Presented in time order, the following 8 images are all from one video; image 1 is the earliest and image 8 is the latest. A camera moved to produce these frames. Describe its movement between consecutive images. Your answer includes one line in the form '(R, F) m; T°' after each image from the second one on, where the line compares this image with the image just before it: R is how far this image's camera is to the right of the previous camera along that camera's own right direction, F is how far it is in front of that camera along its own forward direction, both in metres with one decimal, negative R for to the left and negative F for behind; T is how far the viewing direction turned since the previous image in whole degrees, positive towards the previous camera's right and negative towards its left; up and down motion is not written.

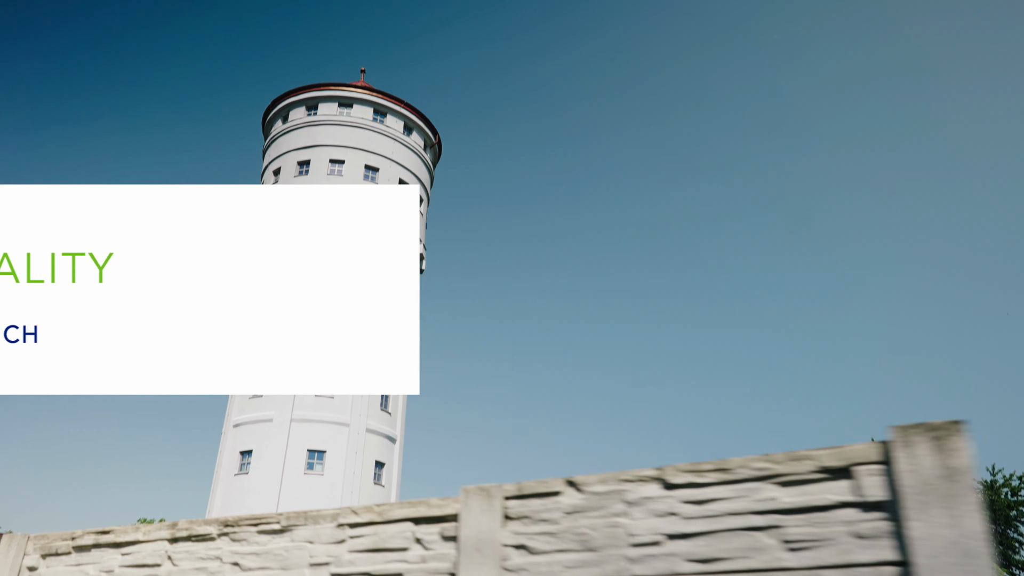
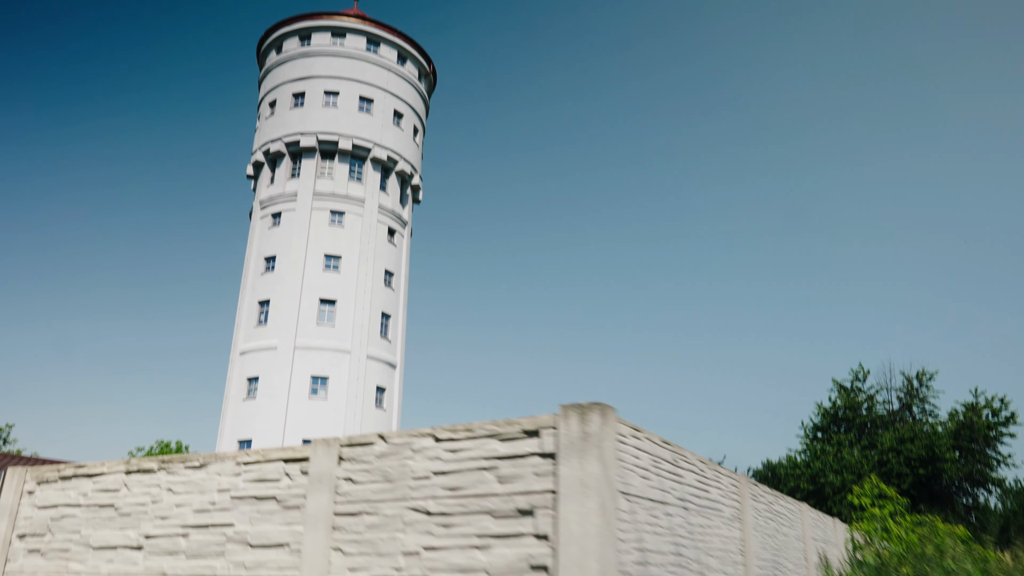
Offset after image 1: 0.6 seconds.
(+1.0, -1.0) m; -1°
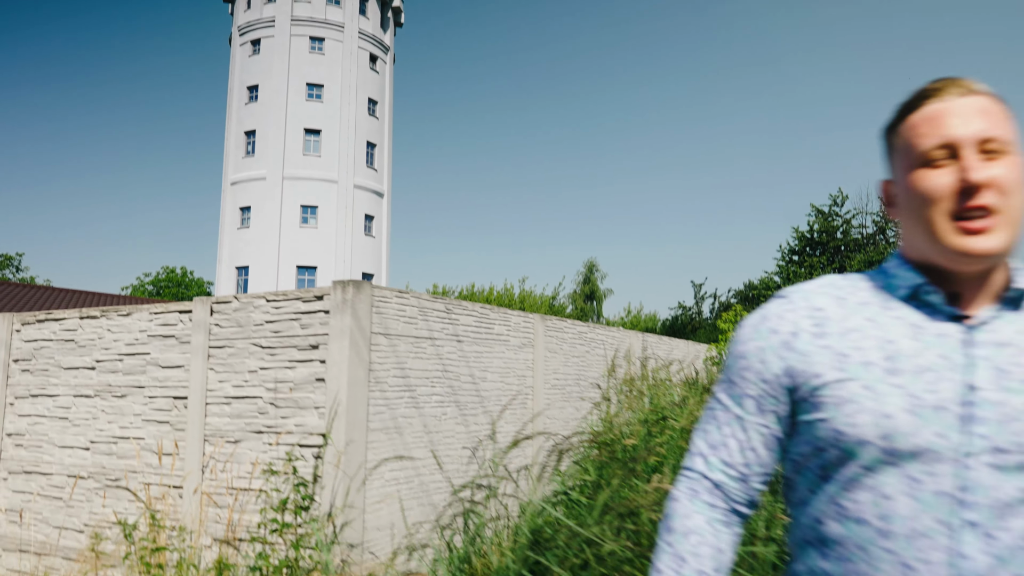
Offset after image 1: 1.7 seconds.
(+1.6, -1.5) m; 0°
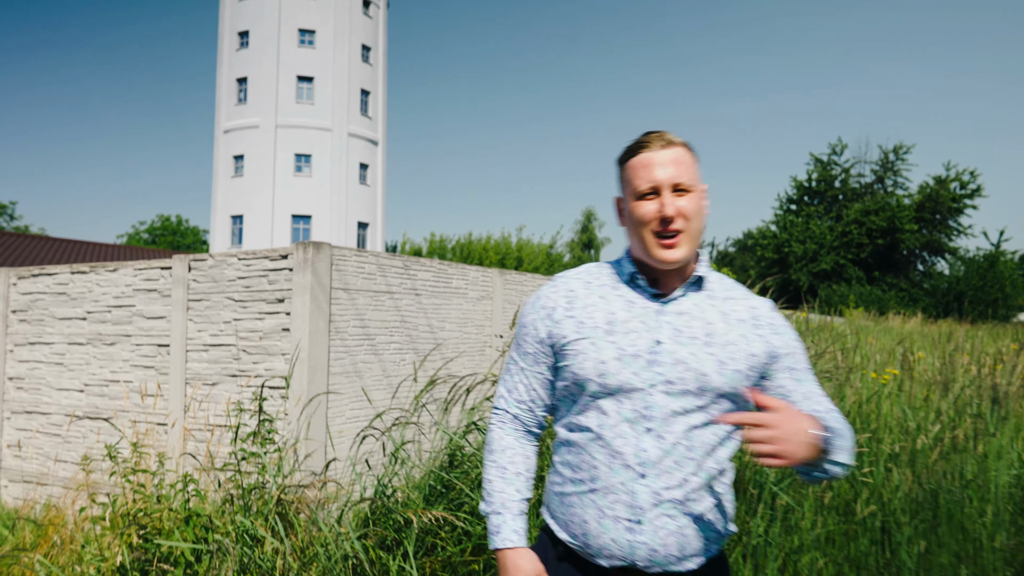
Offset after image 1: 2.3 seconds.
(+0.4, -0.5) m; 0°
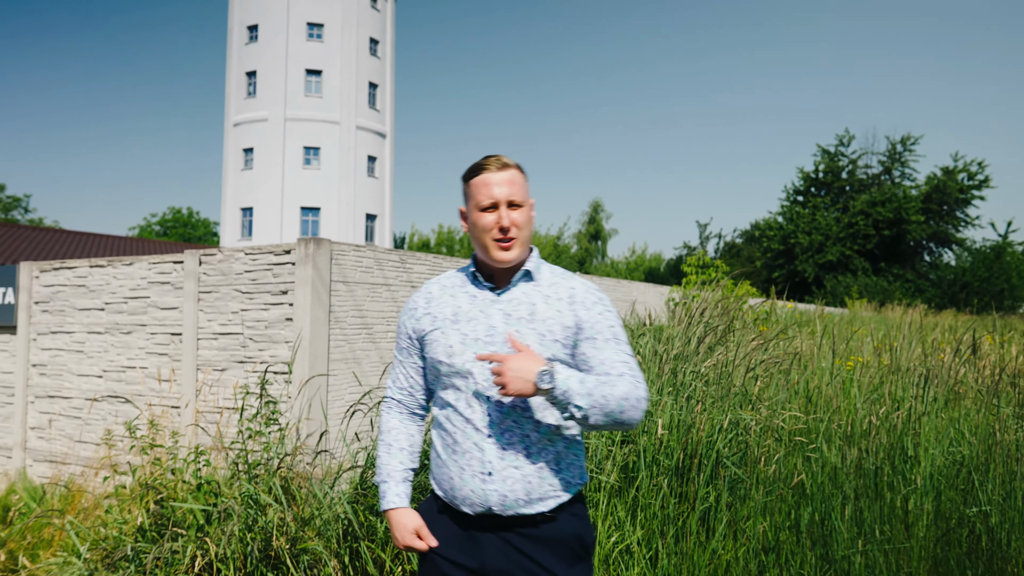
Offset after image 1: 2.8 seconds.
(+0.2, -0.4) m; -1°
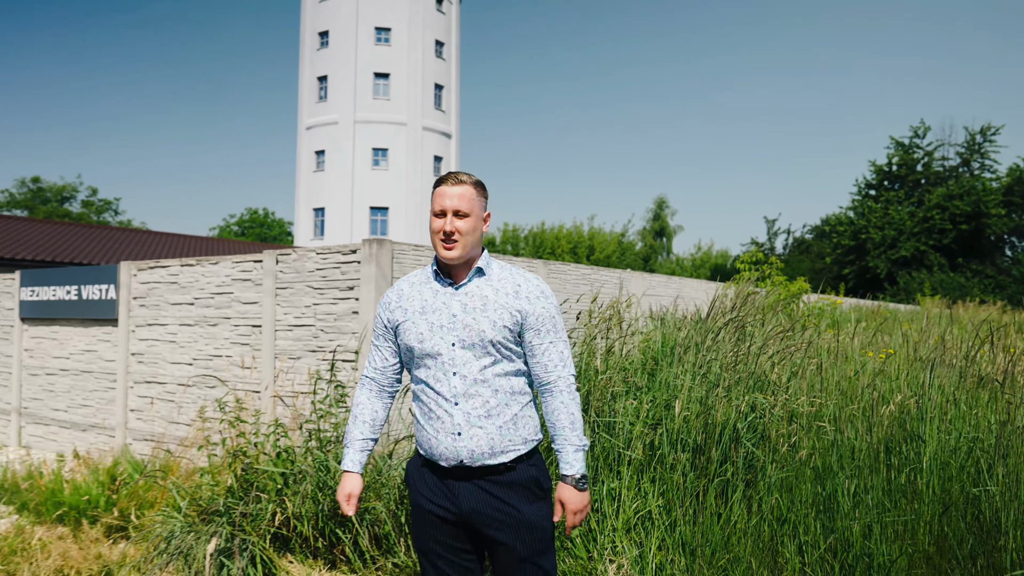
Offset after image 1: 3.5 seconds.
(+0.2, -0.4) m; -5°
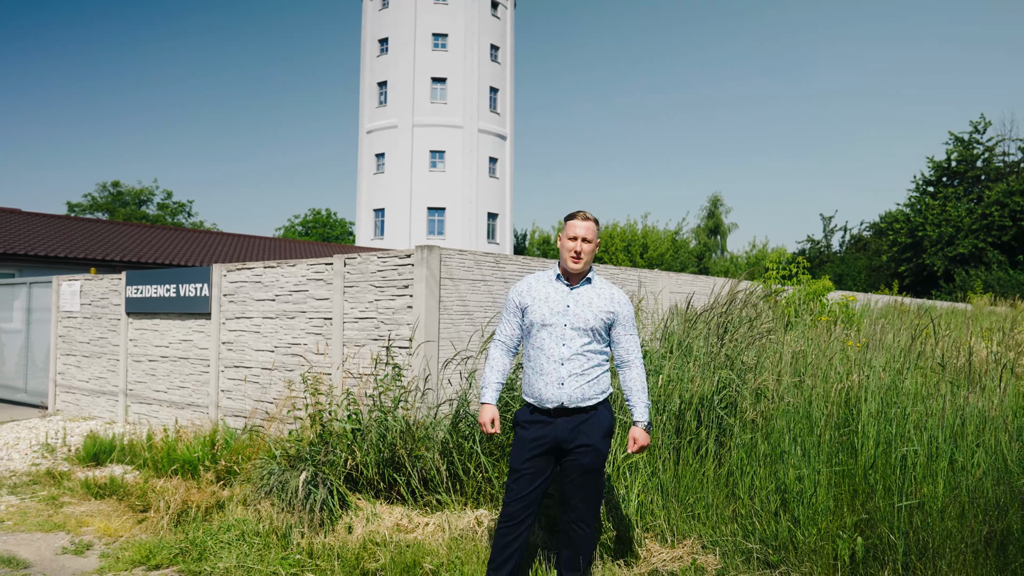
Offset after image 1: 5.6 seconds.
(+0.3, -1.1) m; -5°
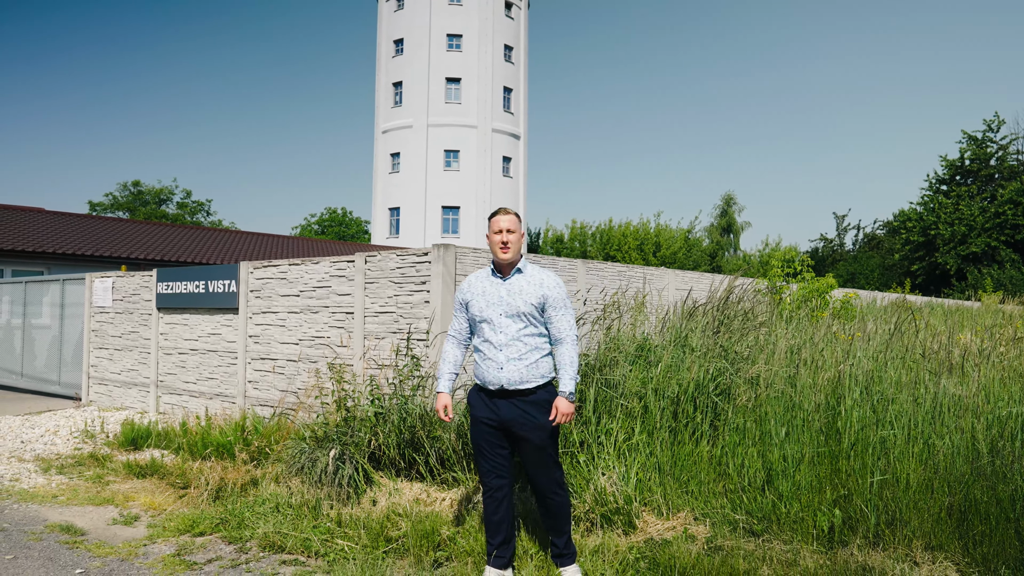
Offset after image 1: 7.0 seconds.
(0.0, -0.5) m; -1°
